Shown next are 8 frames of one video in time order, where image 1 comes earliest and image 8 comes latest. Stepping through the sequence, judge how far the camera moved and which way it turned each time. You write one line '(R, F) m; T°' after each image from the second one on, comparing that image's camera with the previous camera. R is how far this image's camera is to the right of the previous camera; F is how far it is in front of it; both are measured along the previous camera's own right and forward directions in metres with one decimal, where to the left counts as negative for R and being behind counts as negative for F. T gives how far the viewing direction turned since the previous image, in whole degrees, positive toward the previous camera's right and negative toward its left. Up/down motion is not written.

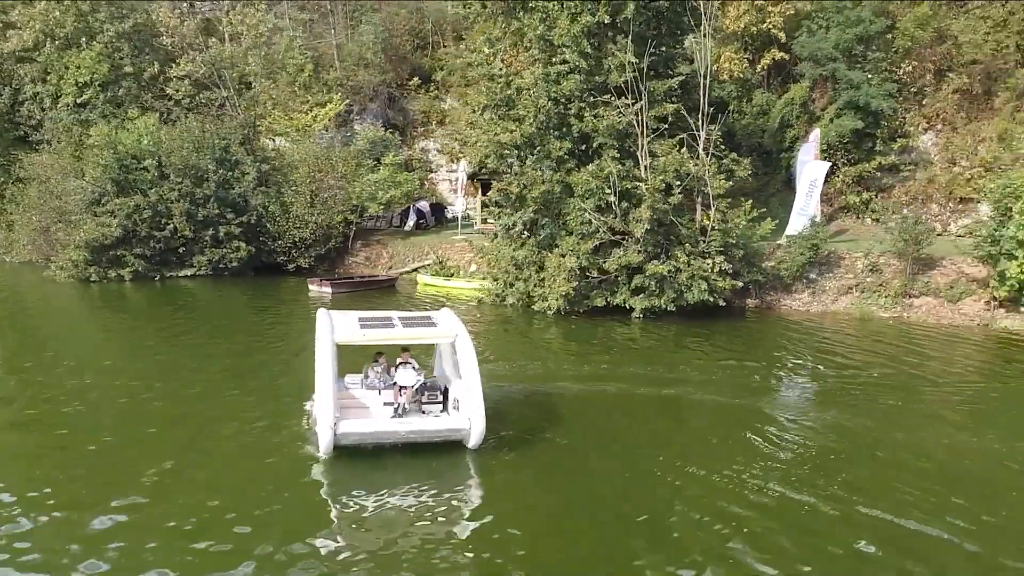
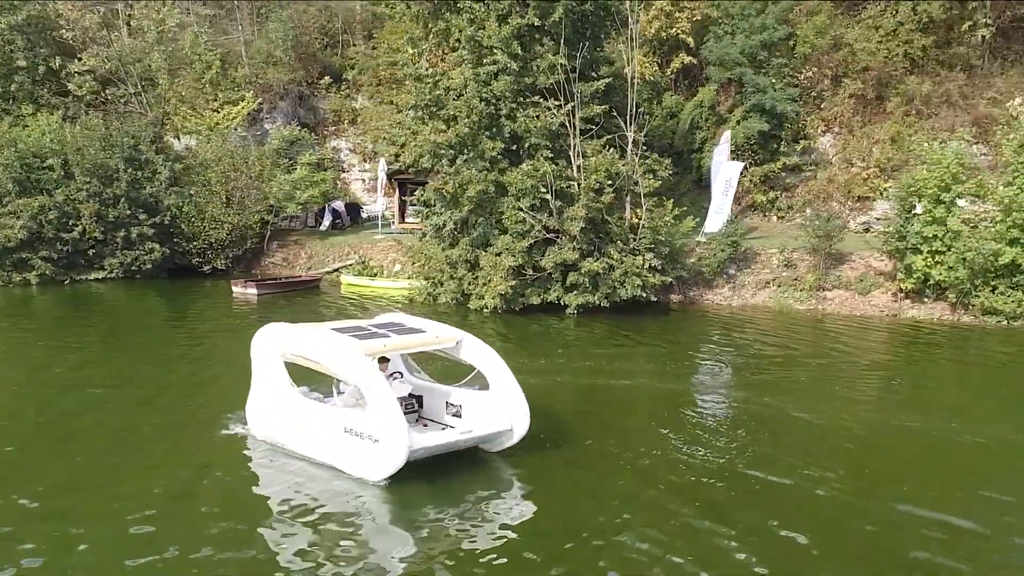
(-1.5, -0.2) m; +7°
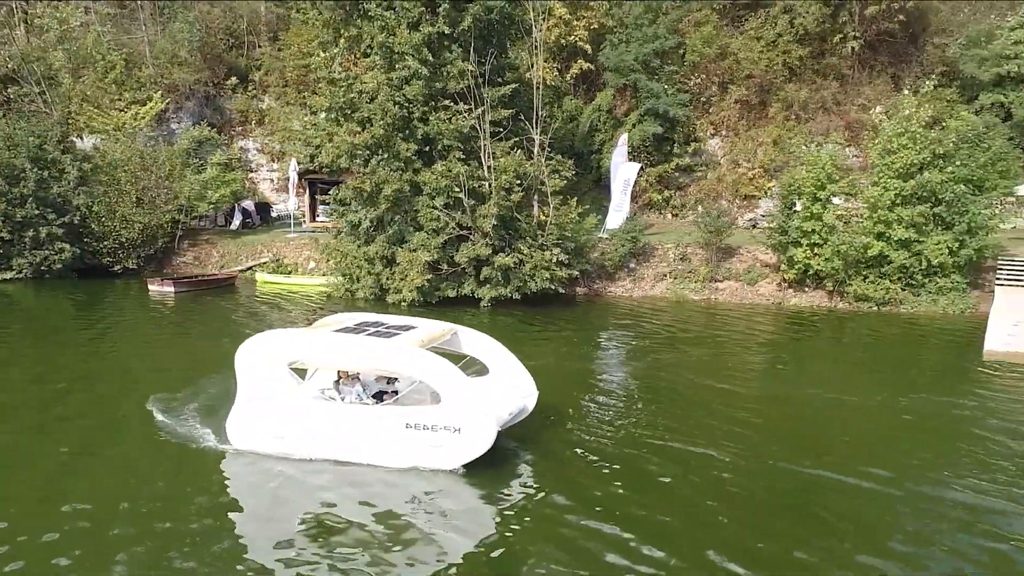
(-0.6, -1.4) m; +6°
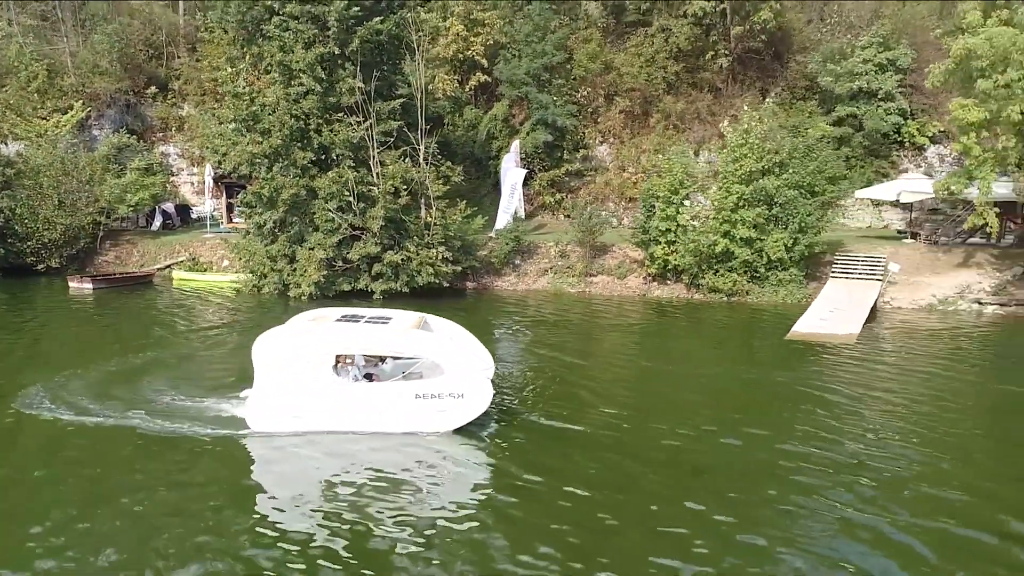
(+1.7, -3.2) m; +3°
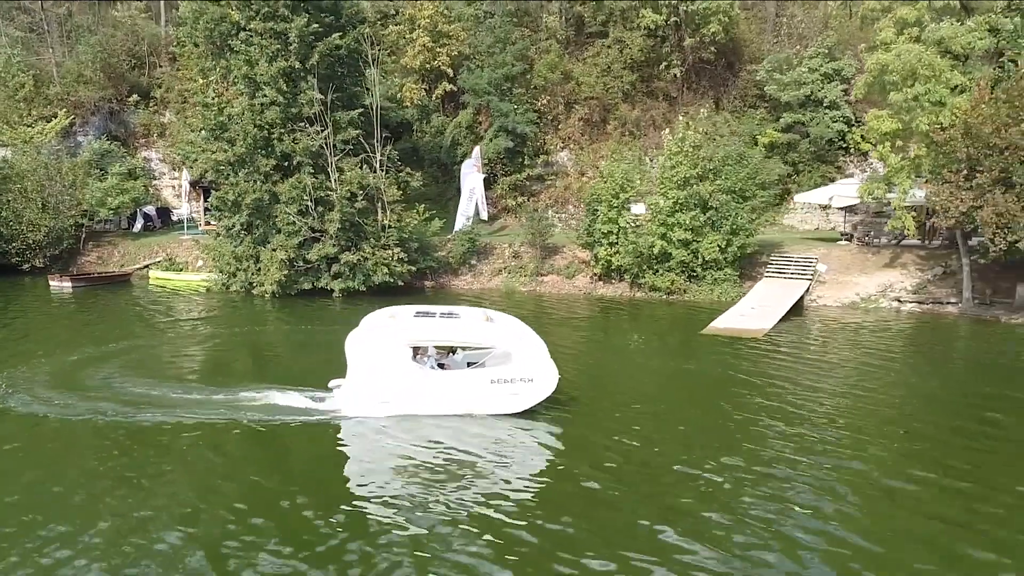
(+1.7, -2.0) m; 0°
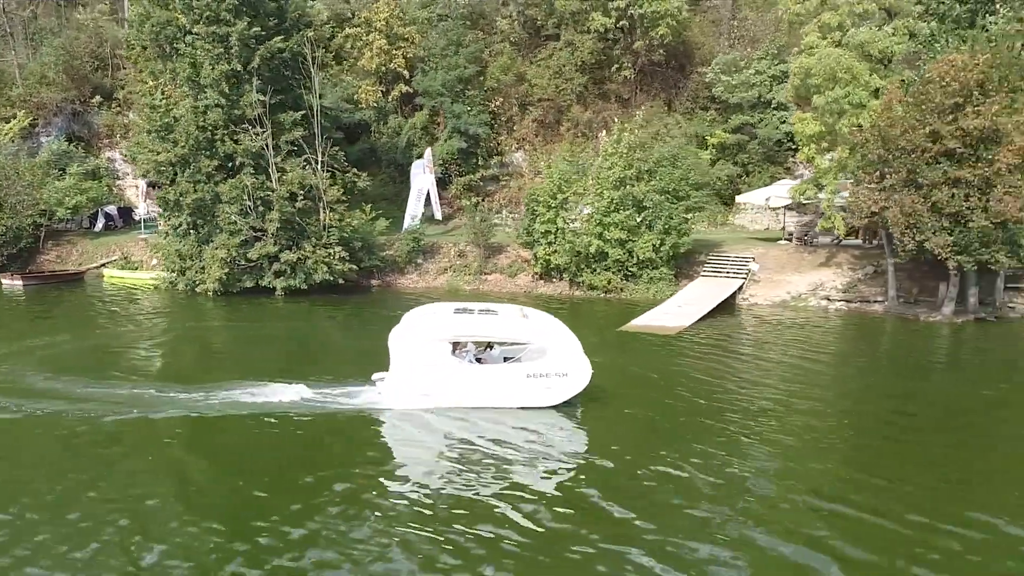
(+2.2, -0.7) m; 0°
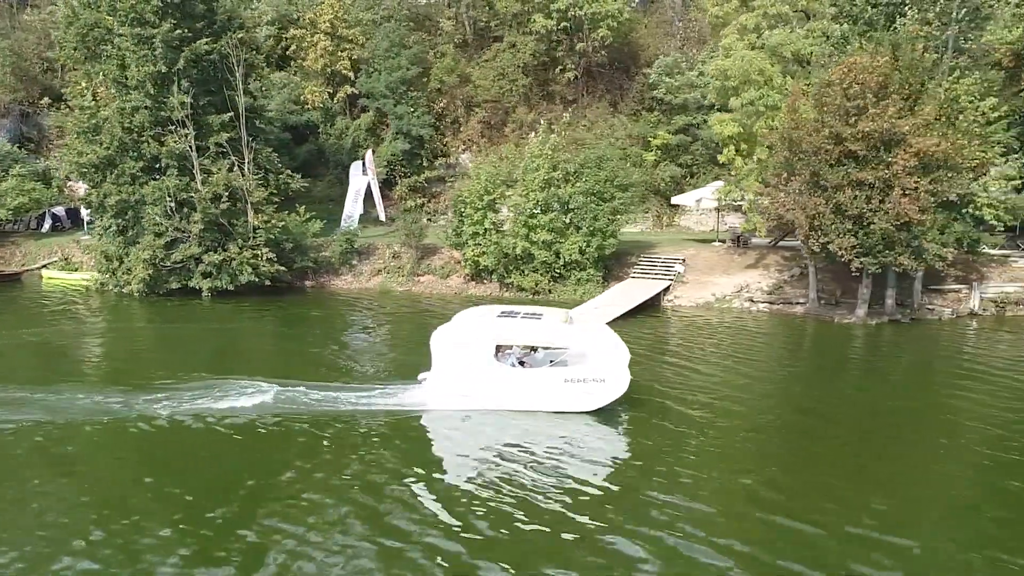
(+2.6, -0.1) m; 0°
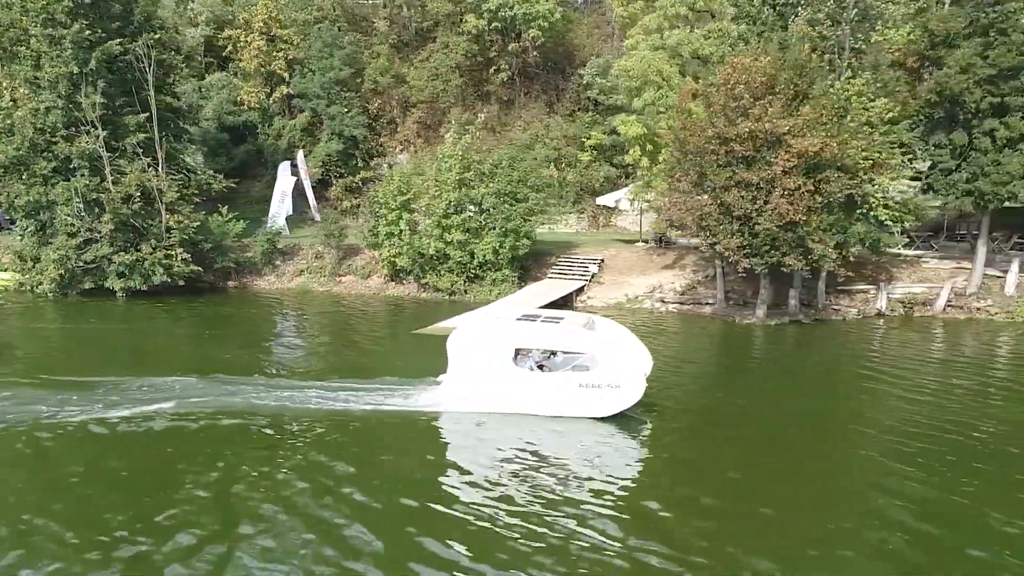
(+3.1, 0.0) m; 0°
